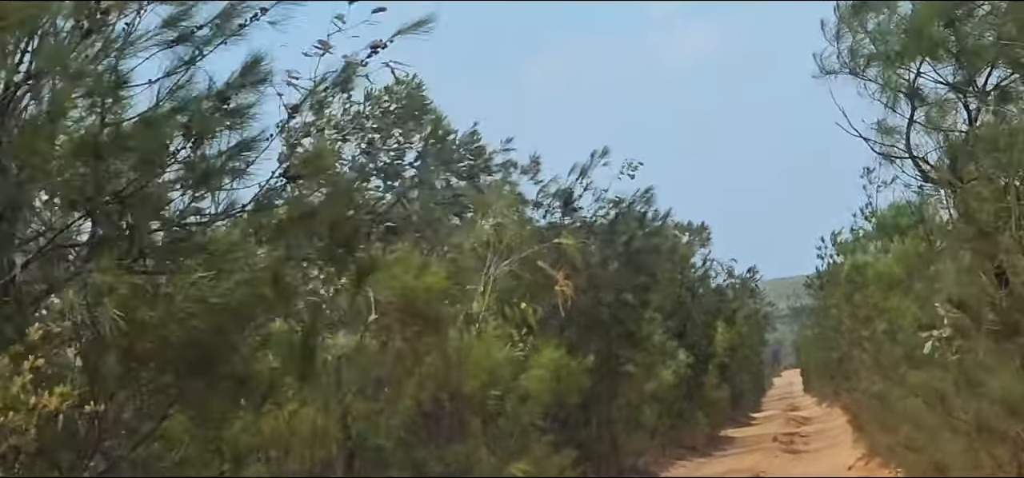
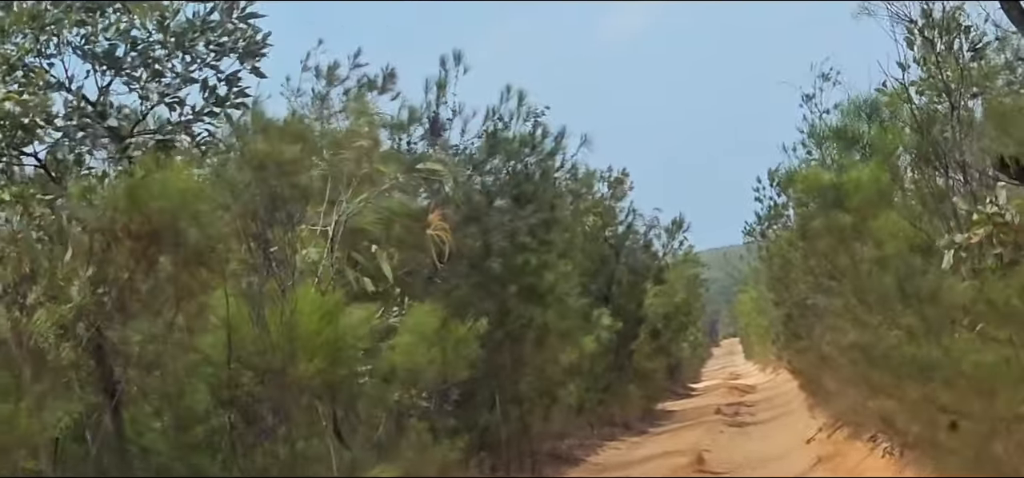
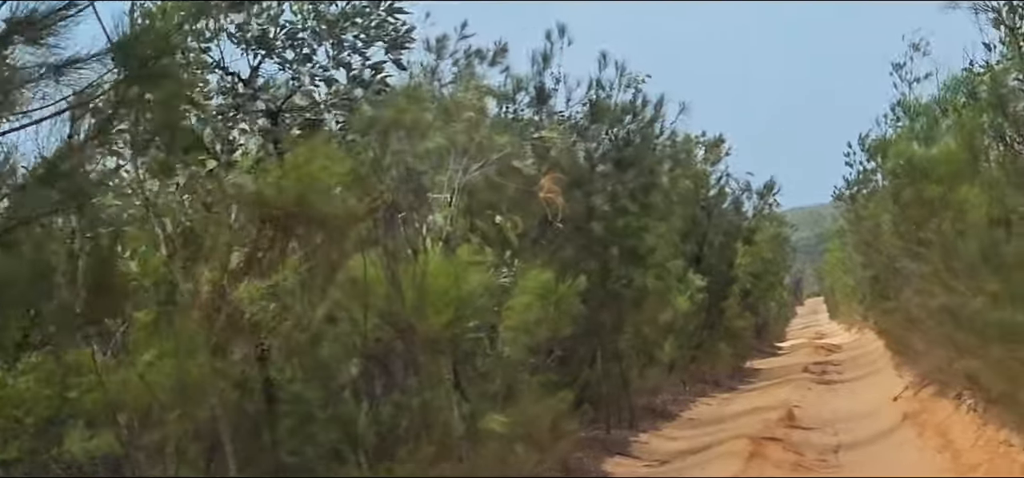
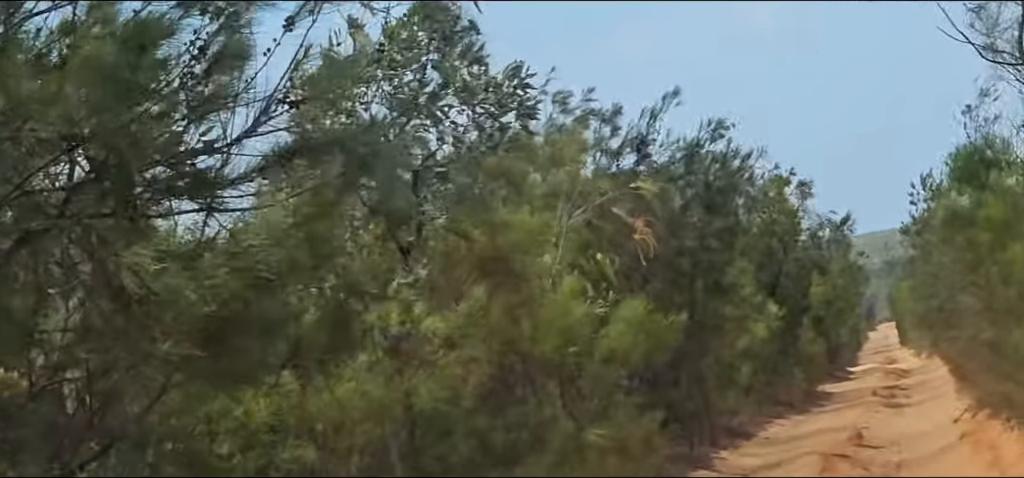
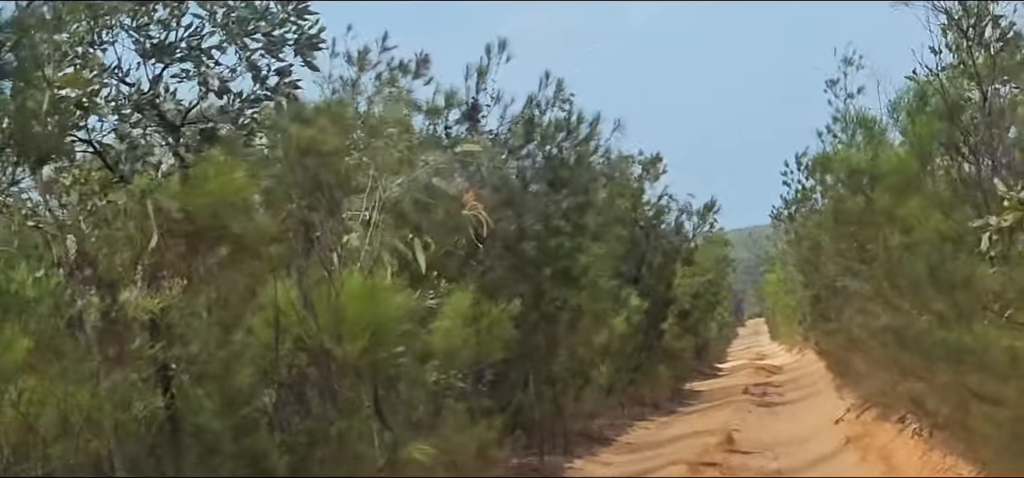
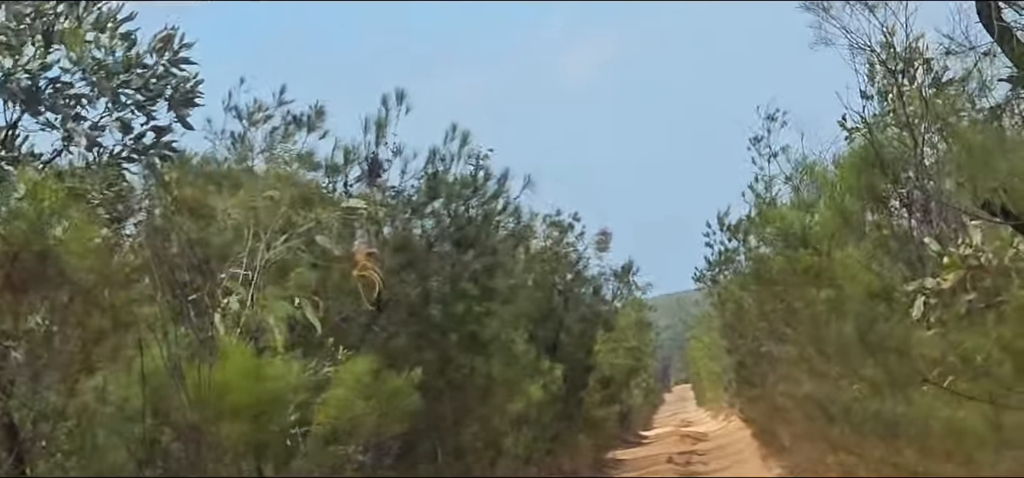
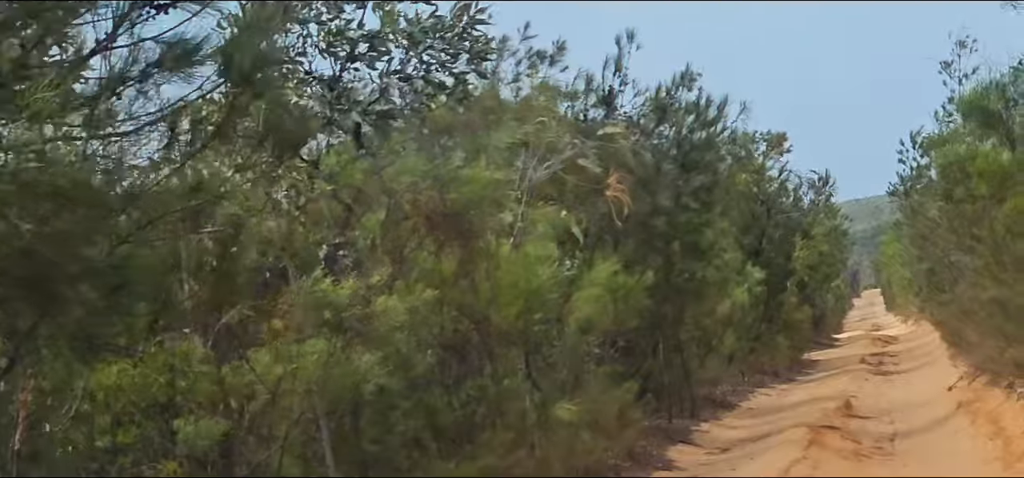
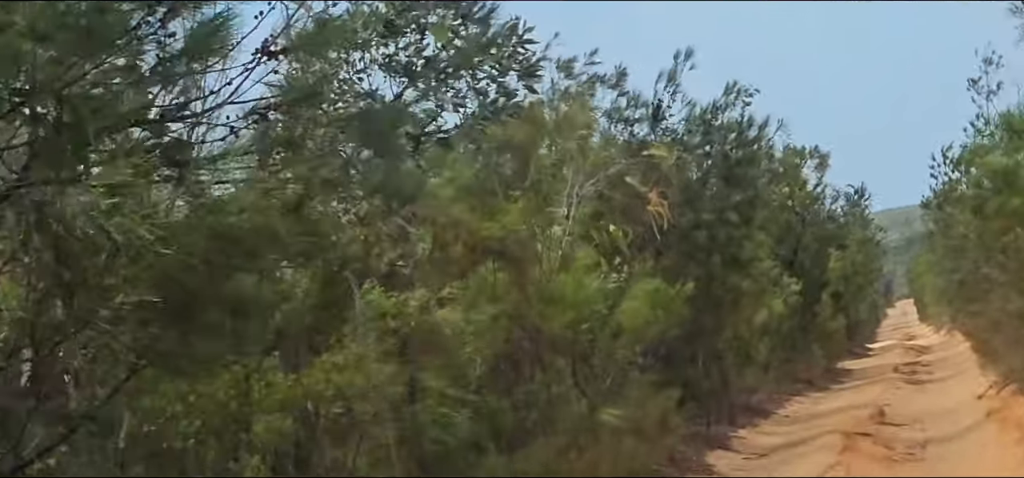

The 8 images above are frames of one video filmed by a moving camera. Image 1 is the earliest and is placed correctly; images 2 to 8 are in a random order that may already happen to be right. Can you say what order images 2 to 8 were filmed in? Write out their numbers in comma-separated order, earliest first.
4, 8, 7, 3, 5, 2, 6
